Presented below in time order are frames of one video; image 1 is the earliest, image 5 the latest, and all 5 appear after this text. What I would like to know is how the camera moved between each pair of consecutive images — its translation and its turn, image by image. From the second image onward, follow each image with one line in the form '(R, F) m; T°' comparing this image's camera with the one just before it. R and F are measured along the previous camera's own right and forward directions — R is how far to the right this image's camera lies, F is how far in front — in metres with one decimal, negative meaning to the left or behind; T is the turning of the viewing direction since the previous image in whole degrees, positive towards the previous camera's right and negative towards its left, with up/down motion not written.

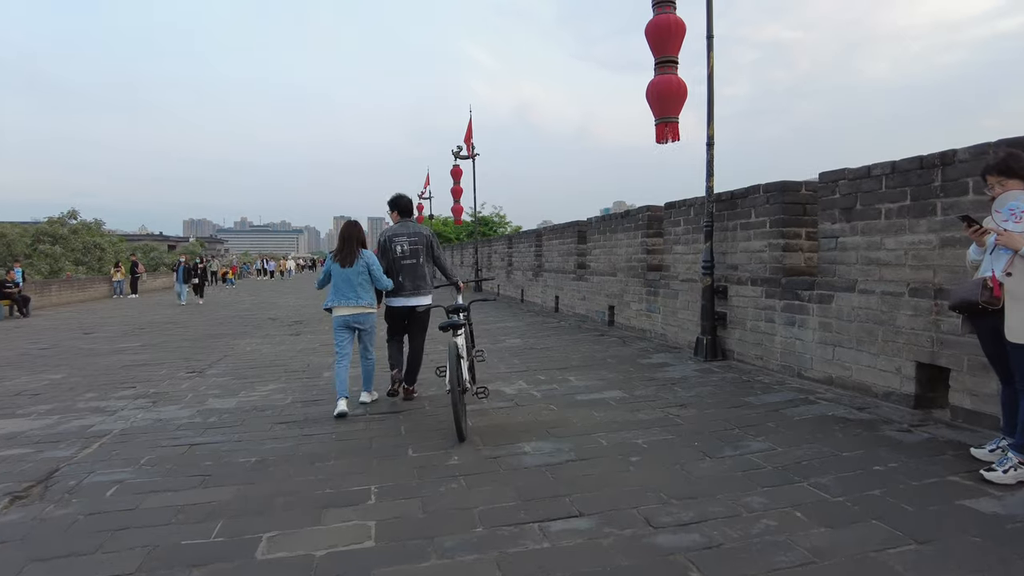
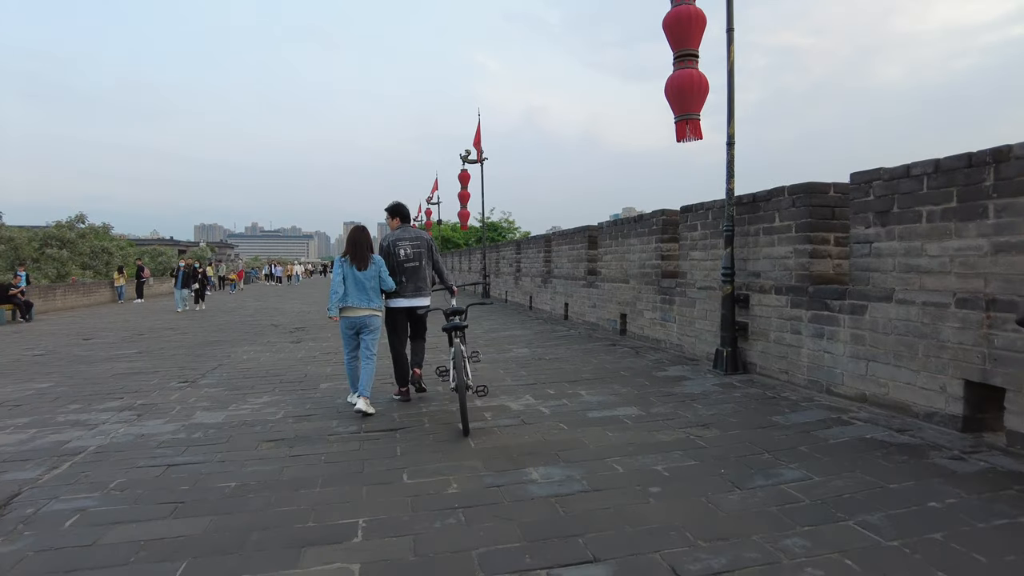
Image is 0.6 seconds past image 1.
(0.0, +0.4) m; -1°
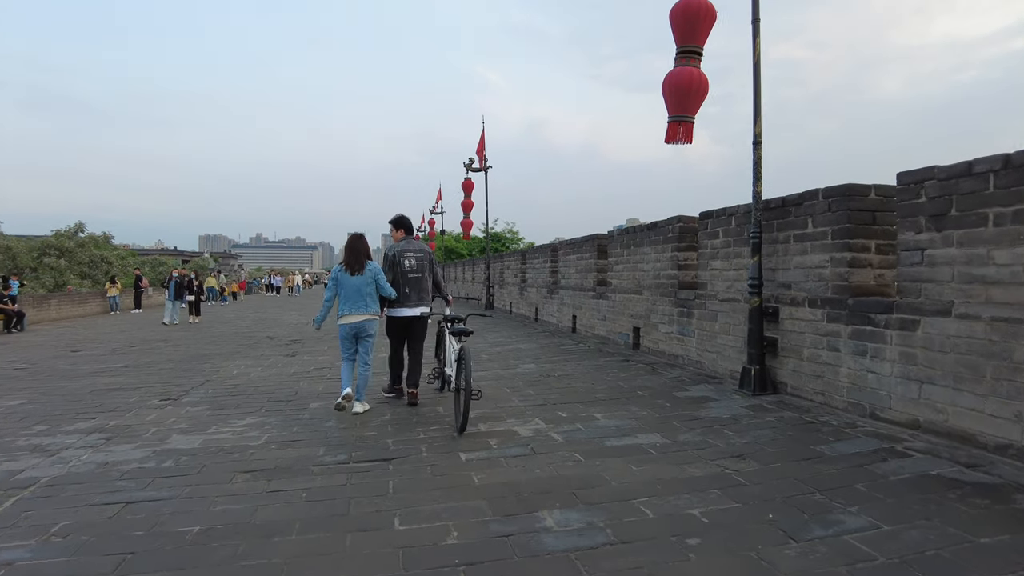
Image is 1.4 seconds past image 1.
(0.0, +0.5) m; 0°
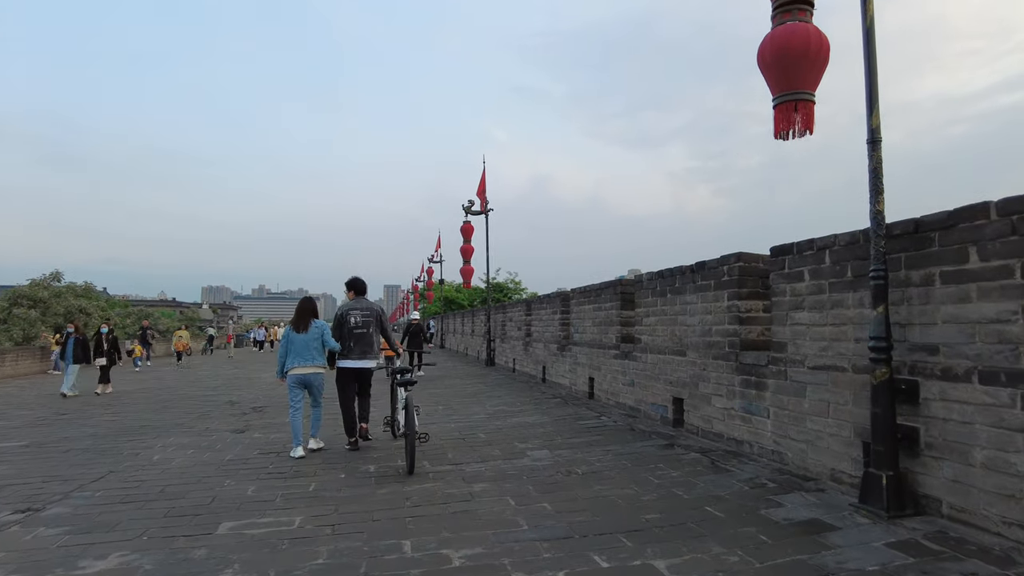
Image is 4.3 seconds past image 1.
(0.0, +1.8) m; 0°
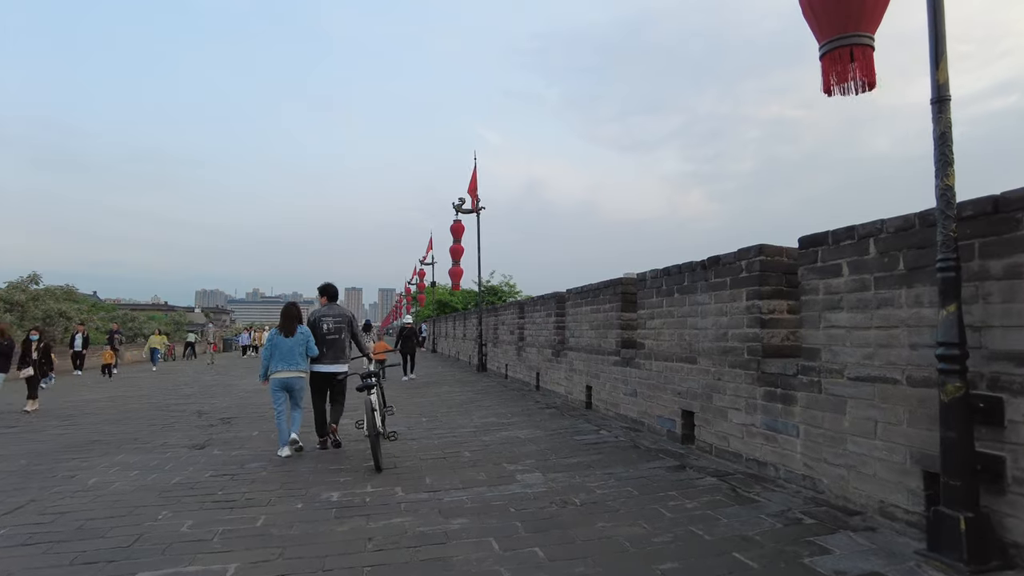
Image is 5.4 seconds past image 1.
(+0.1, +0.7) m; 0°
